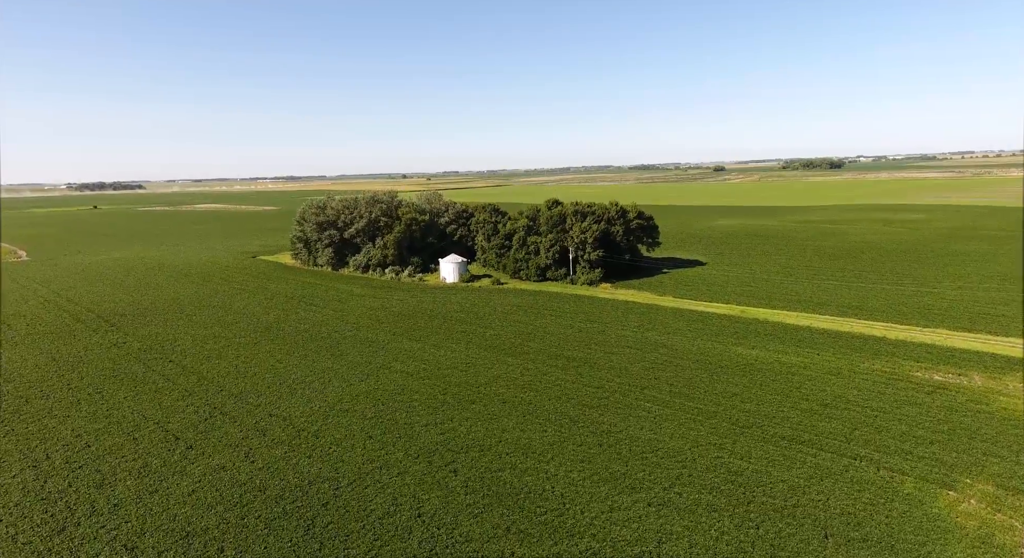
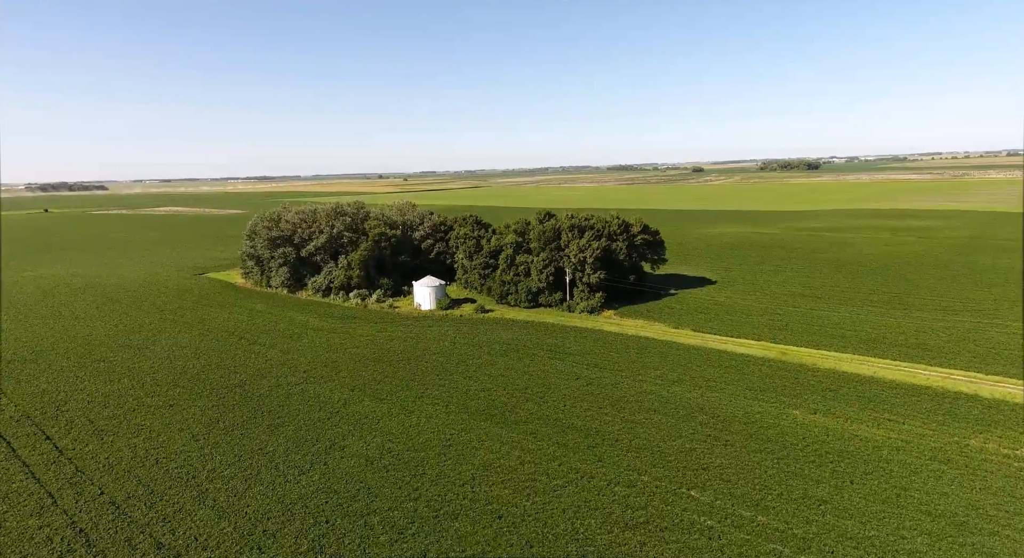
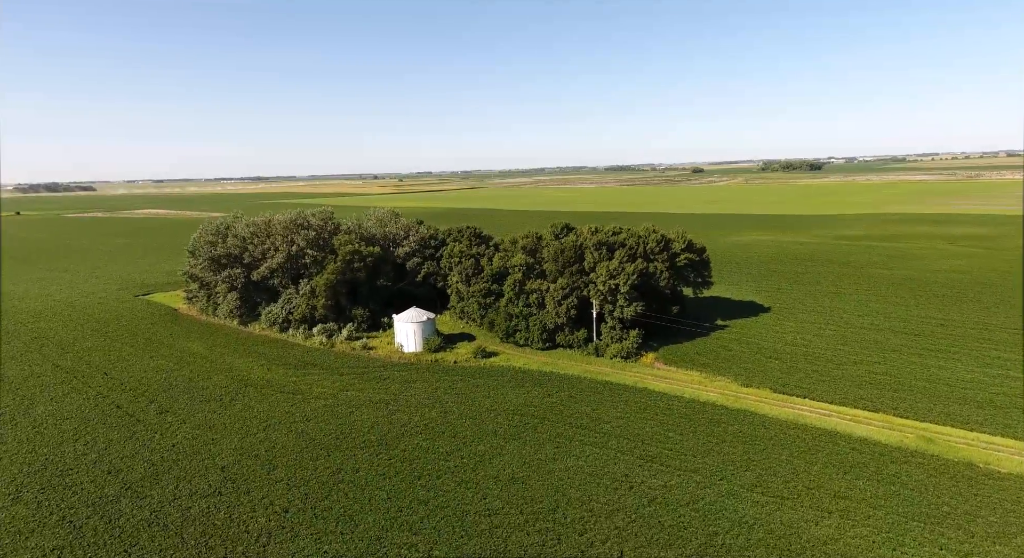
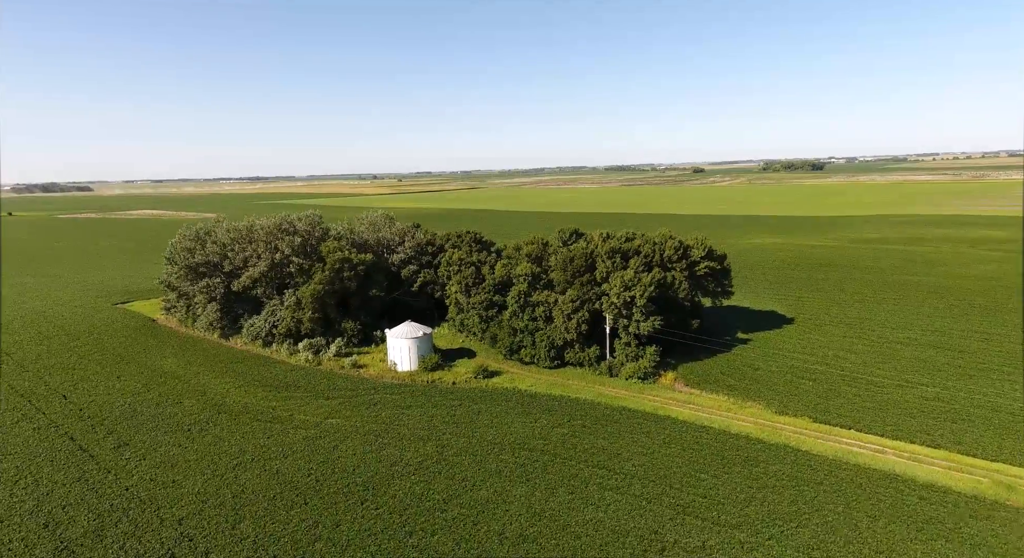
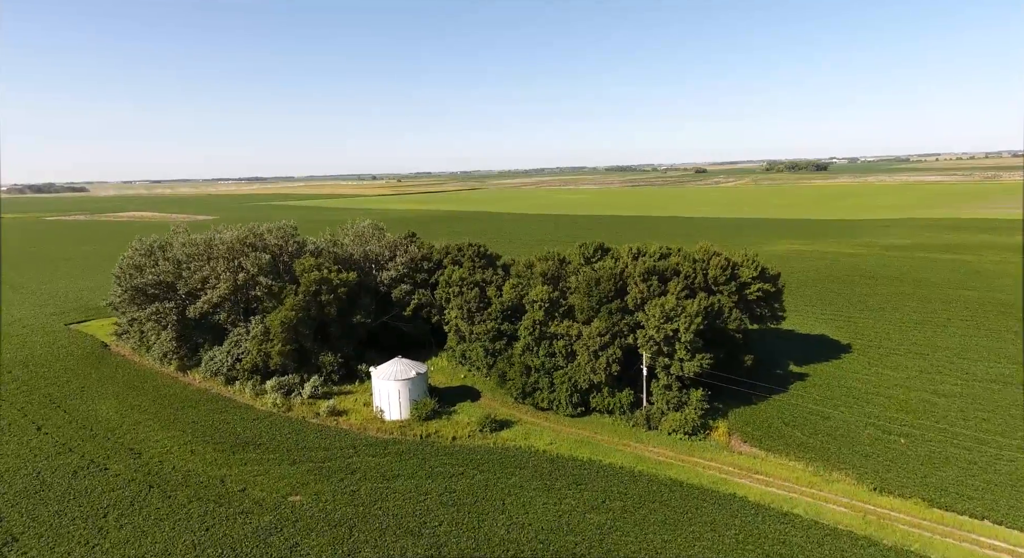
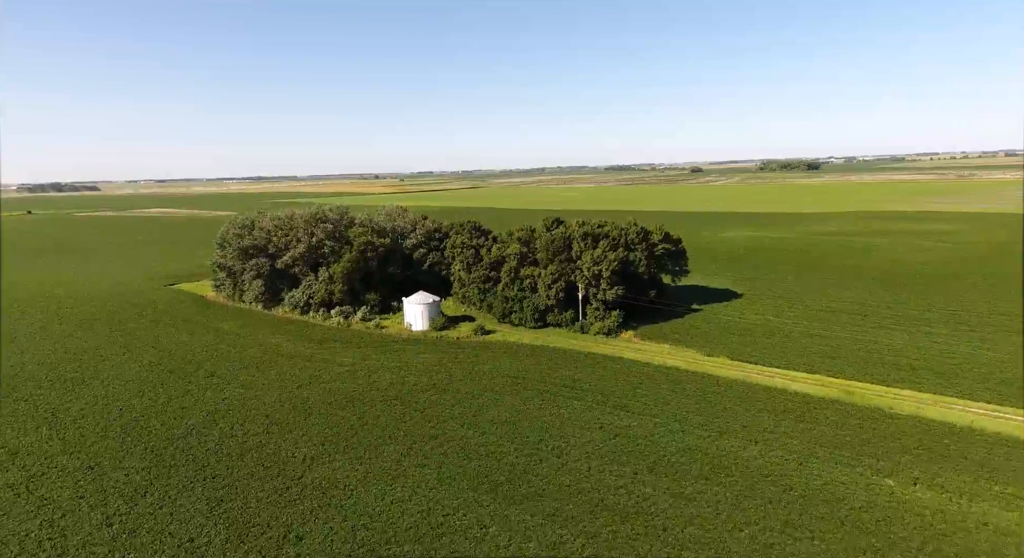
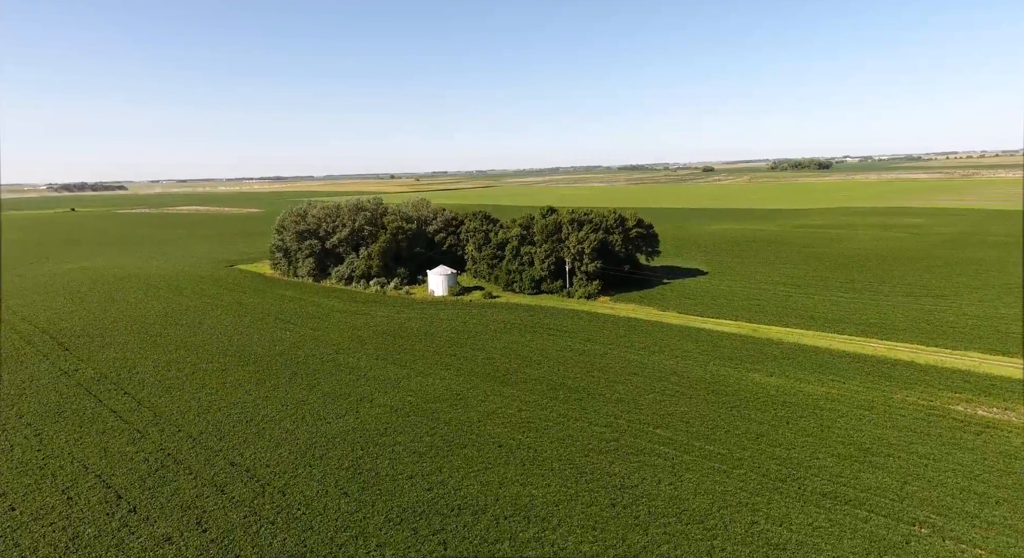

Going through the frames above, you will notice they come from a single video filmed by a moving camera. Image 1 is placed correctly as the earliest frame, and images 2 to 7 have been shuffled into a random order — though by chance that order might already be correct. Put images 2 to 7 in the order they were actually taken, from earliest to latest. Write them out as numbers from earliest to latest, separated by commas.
7, 2, 6, 3, 4, 5
